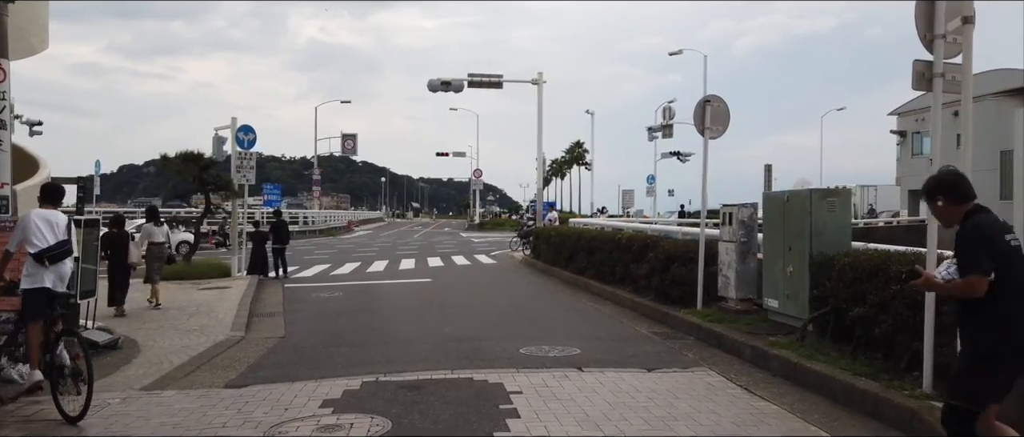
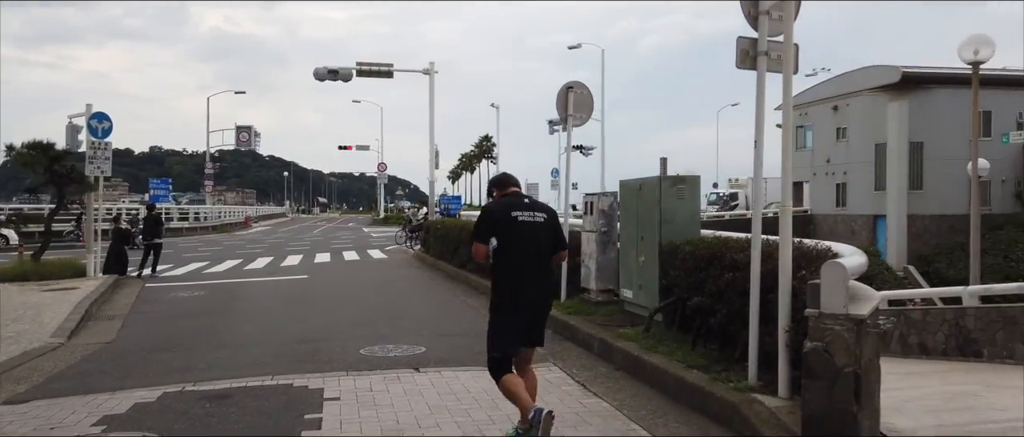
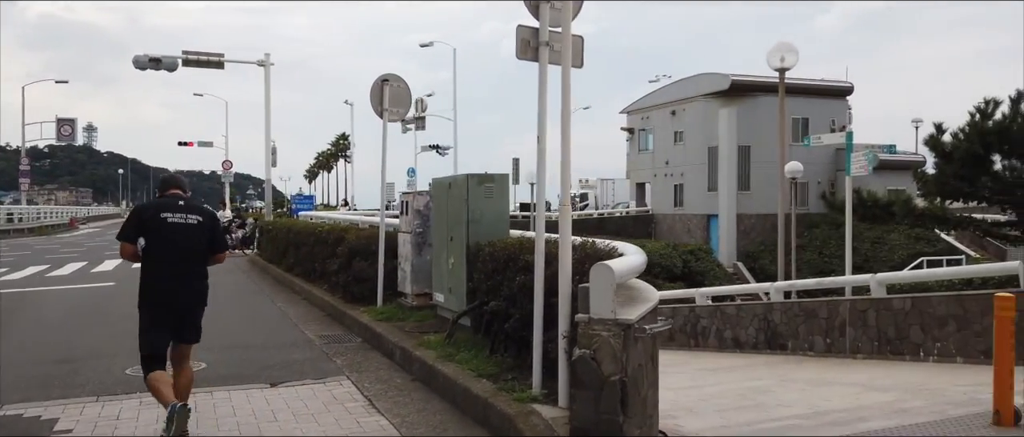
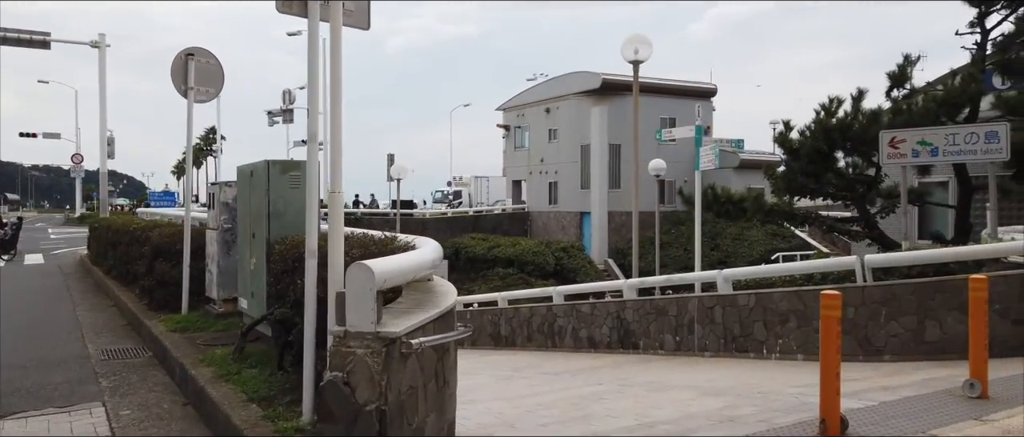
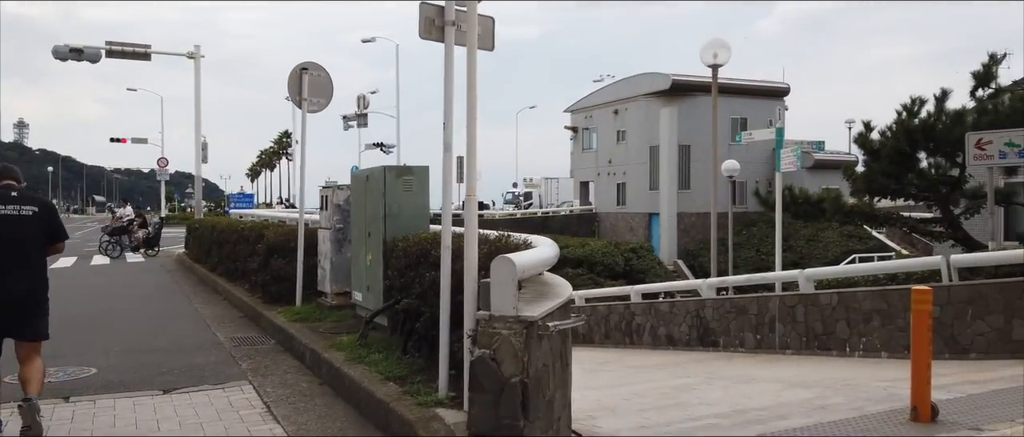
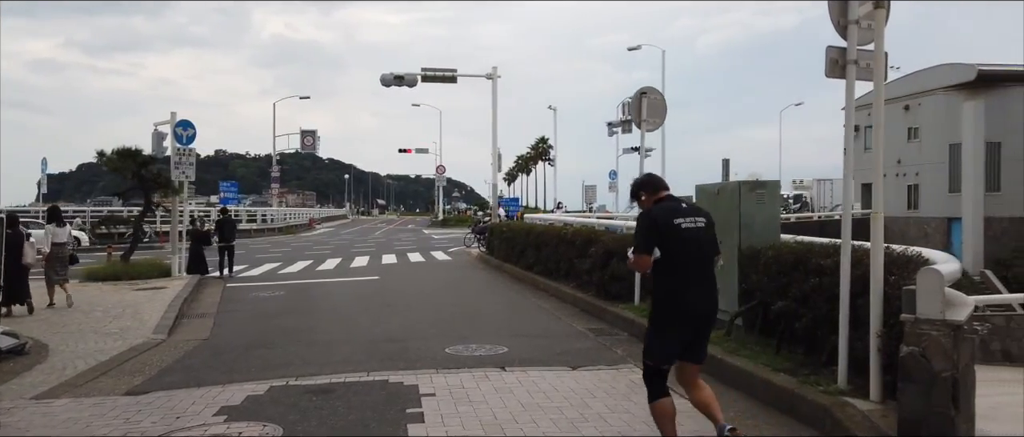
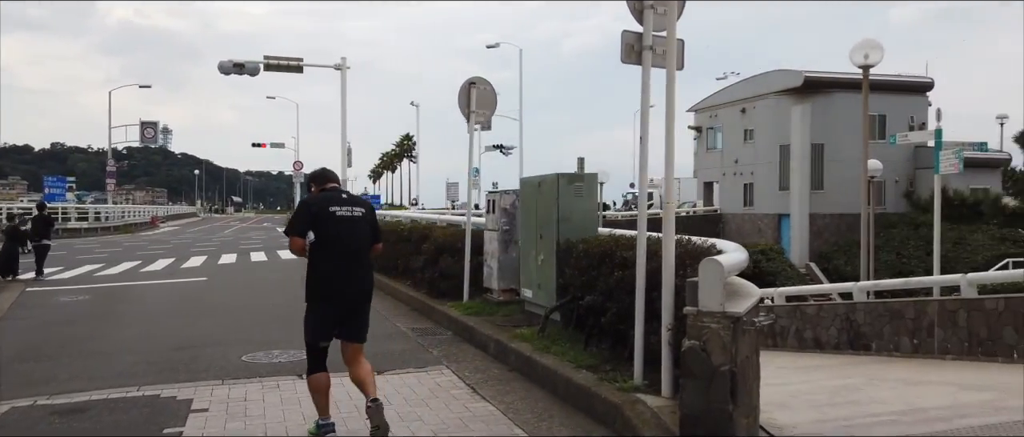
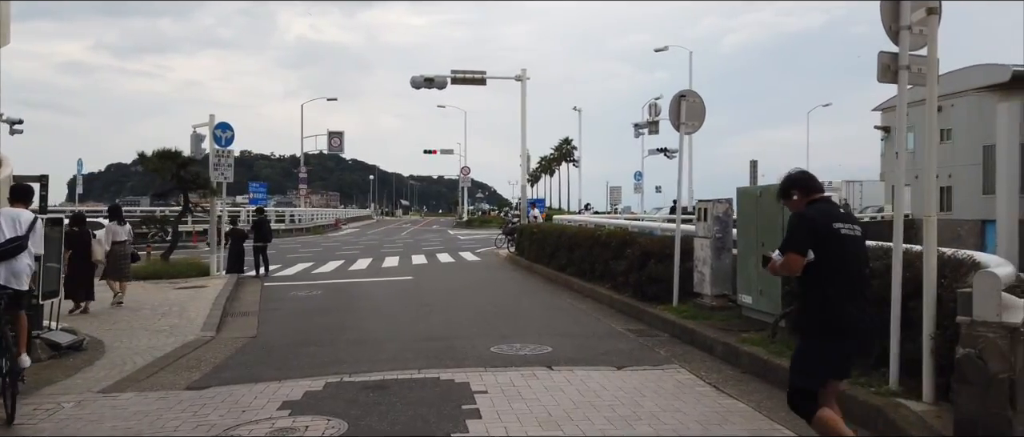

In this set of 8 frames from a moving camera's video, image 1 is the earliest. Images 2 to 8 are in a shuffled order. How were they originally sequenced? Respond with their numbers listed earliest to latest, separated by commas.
8, 6, 2, 7, 3, 5, 4
